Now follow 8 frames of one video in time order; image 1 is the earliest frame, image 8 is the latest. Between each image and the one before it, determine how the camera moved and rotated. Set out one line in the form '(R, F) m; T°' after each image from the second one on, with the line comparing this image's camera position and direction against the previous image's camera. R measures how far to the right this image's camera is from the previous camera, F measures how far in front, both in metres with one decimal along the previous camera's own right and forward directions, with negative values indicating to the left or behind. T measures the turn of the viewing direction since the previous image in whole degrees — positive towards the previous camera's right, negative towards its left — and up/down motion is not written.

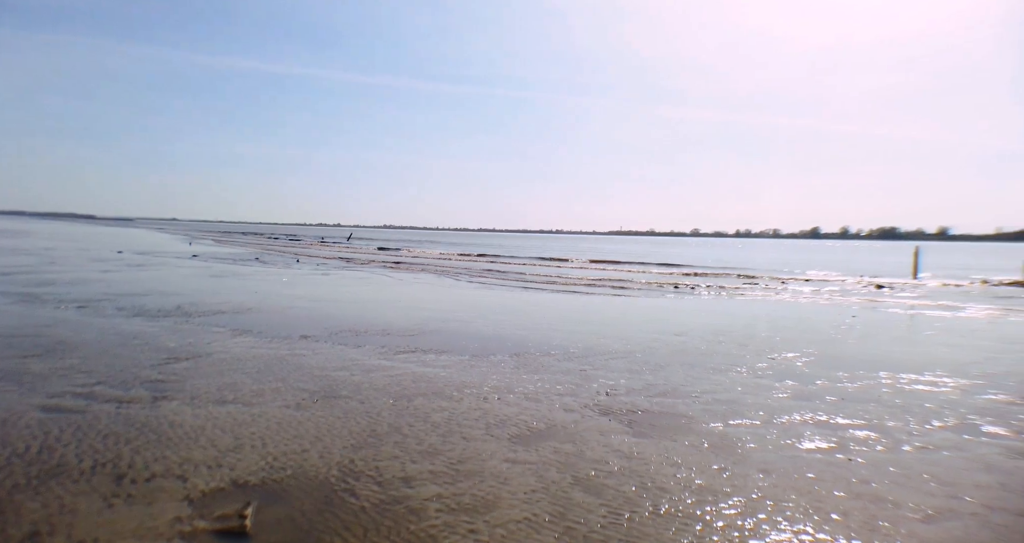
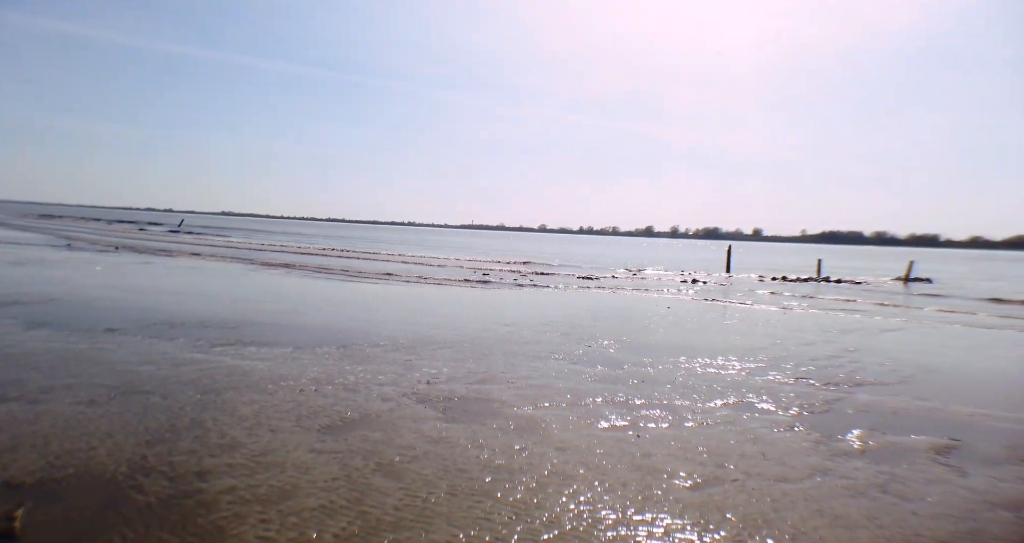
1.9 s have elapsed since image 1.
(+1.2, -0.3) m; +9°
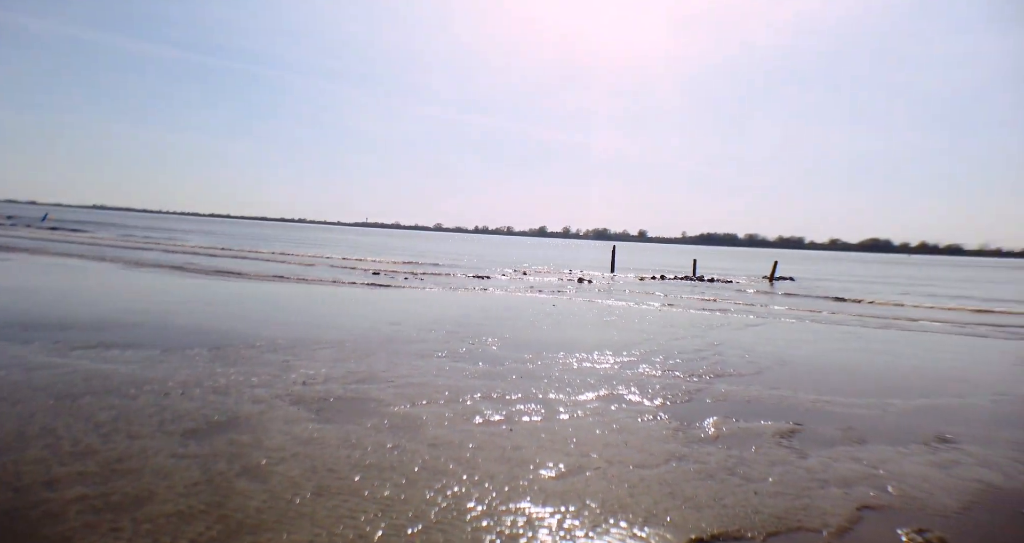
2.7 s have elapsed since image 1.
(+0.8, -0.2) m; +7°
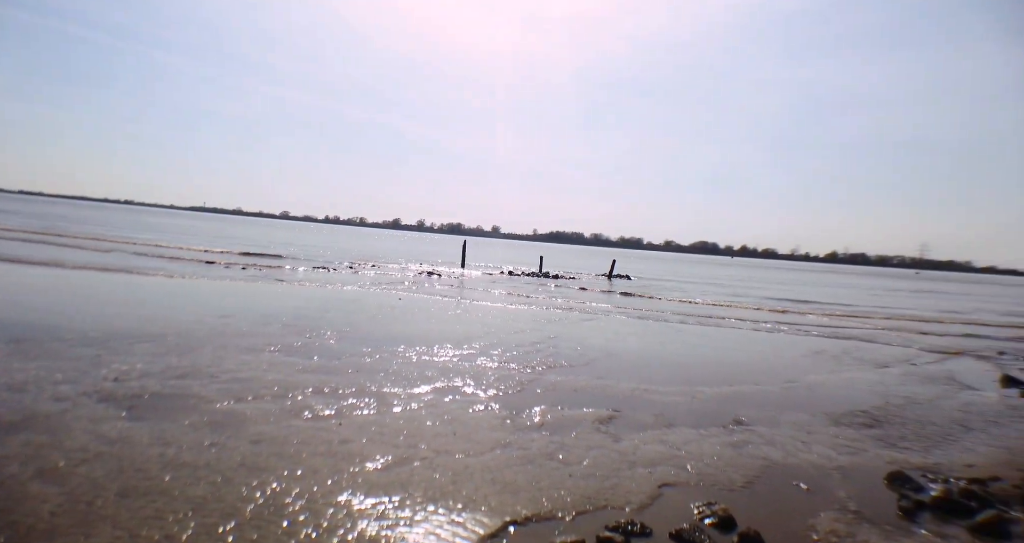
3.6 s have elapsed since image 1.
(+0.8, -0.3) m; +11°
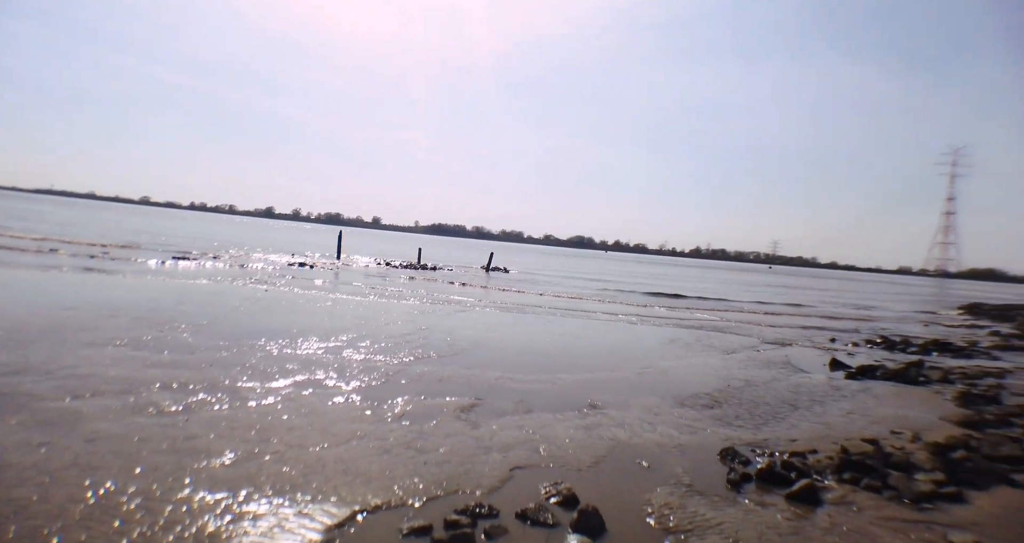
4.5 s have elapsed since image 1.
(+1.0, -0.3) m; +7°
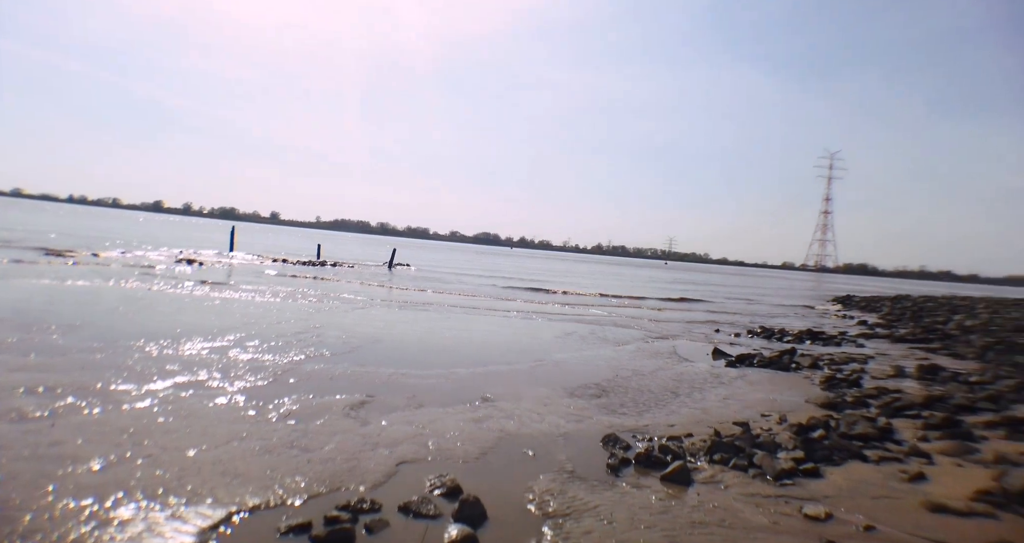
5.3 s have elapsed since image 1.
(+0.8, -0.3) m; +6°
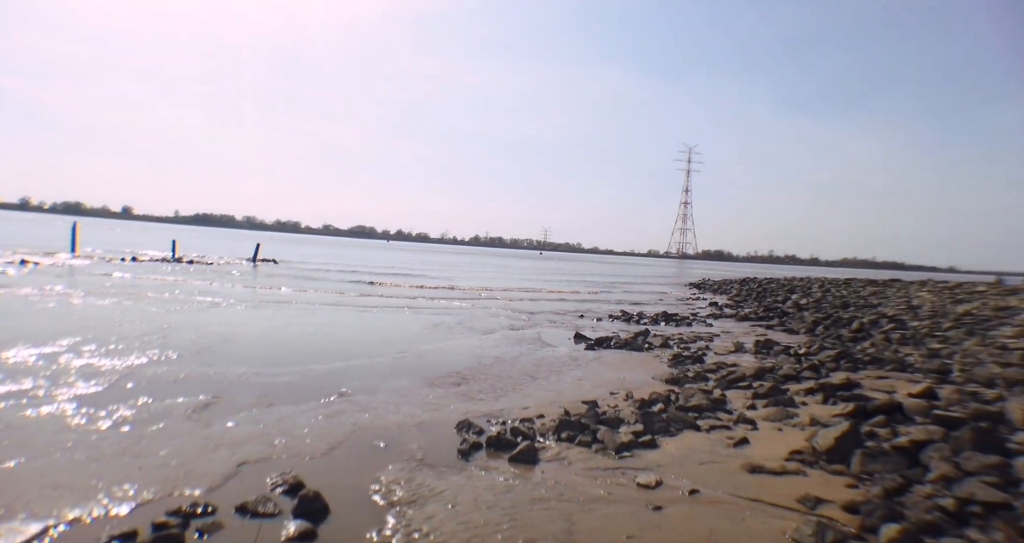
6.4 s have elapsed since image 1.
(+1.3, -0.4) m; +7°
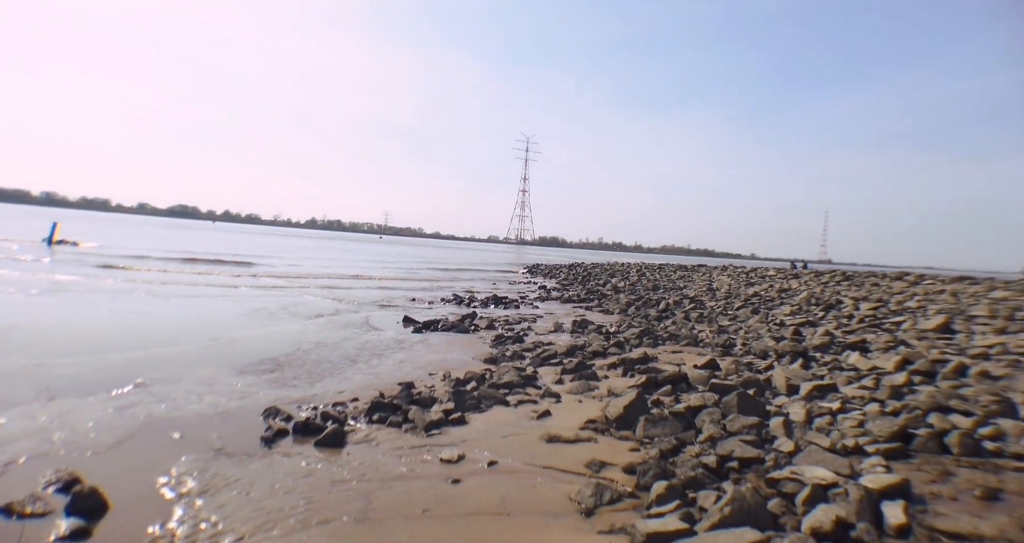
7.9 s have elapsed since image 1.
(+1.5, -0.6) m; +11°
